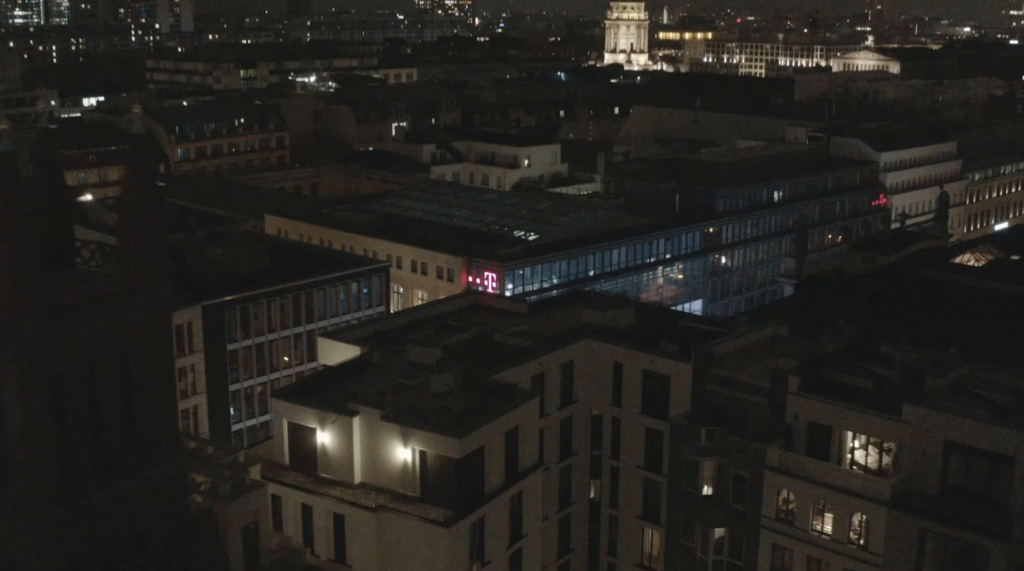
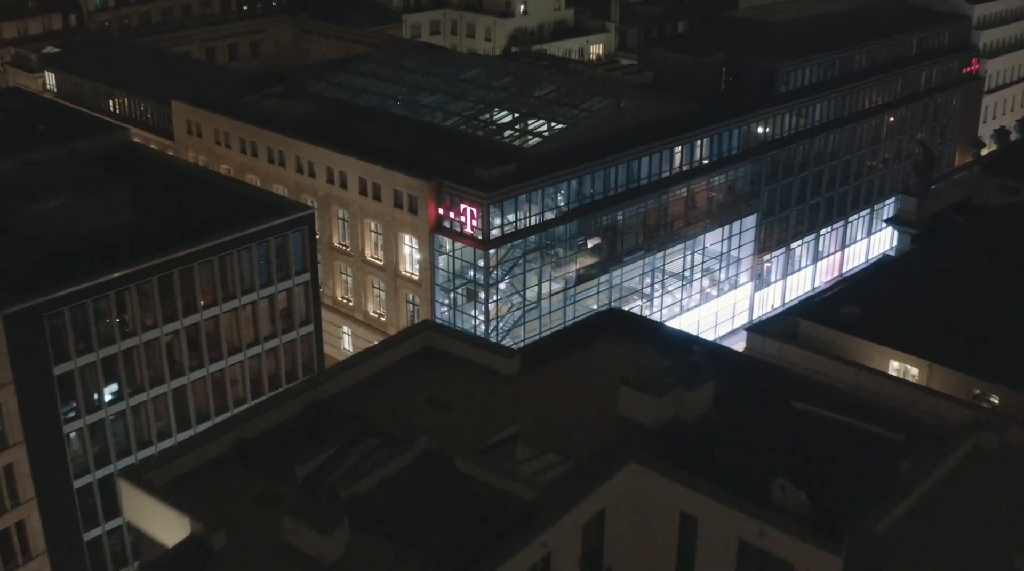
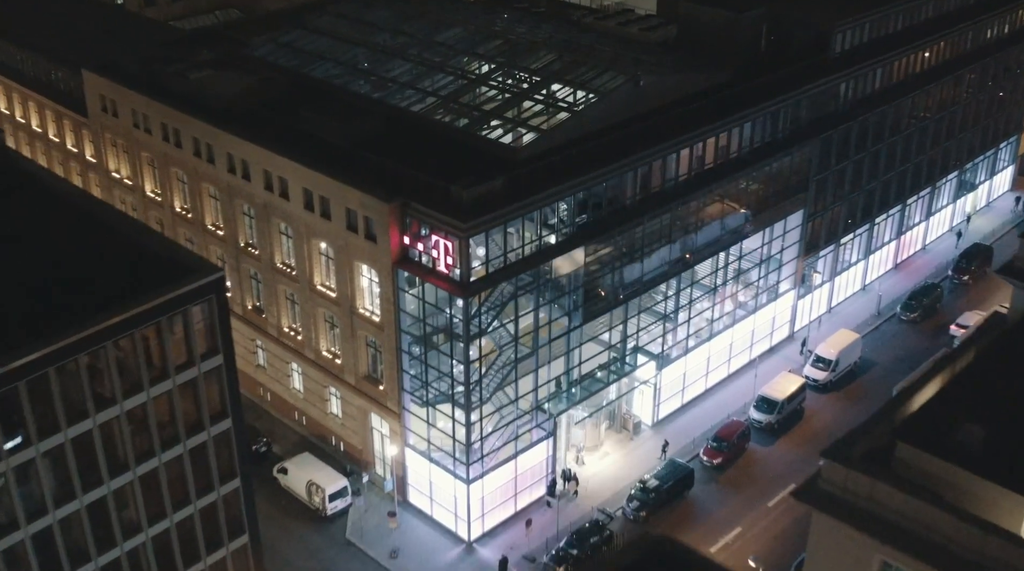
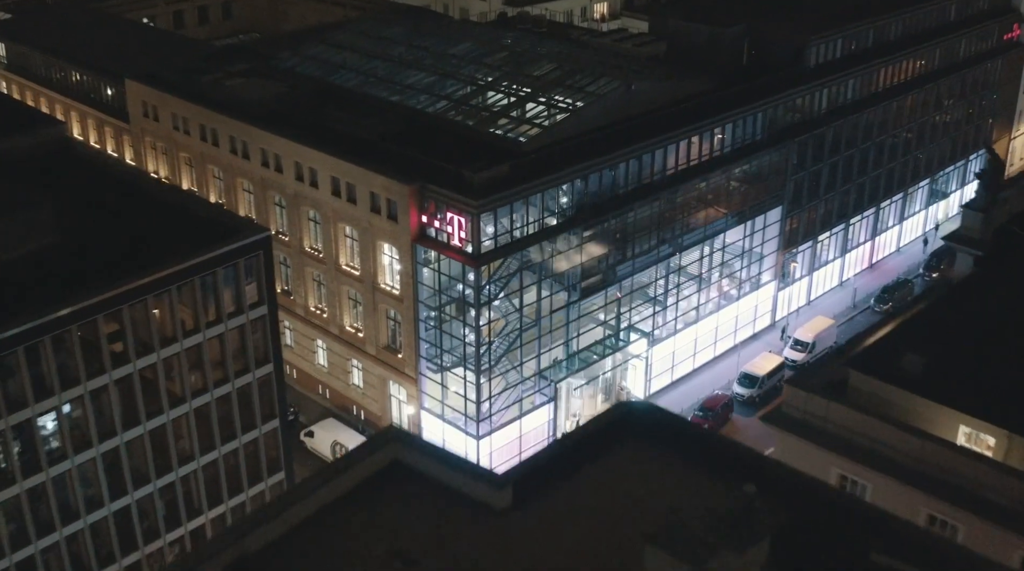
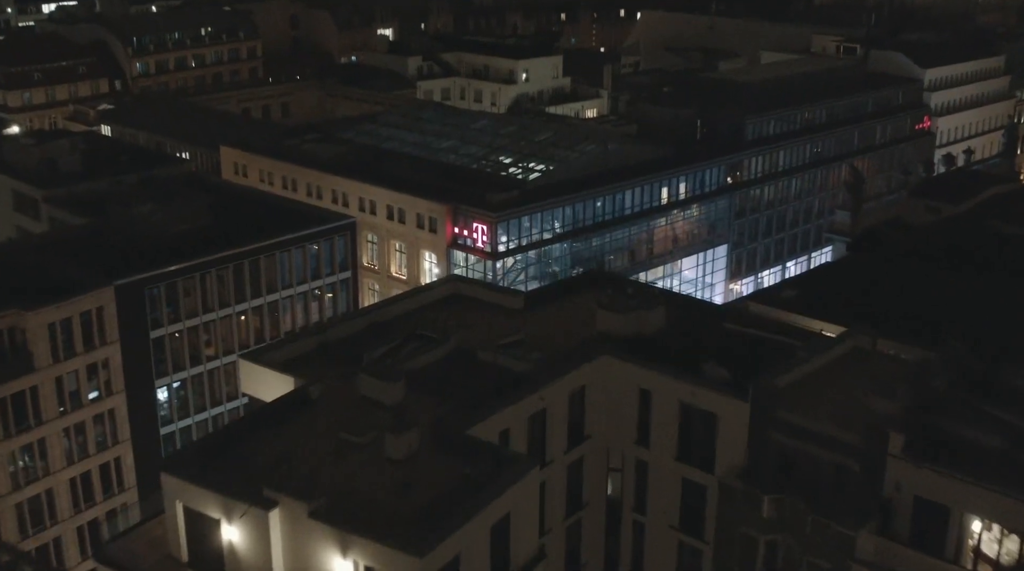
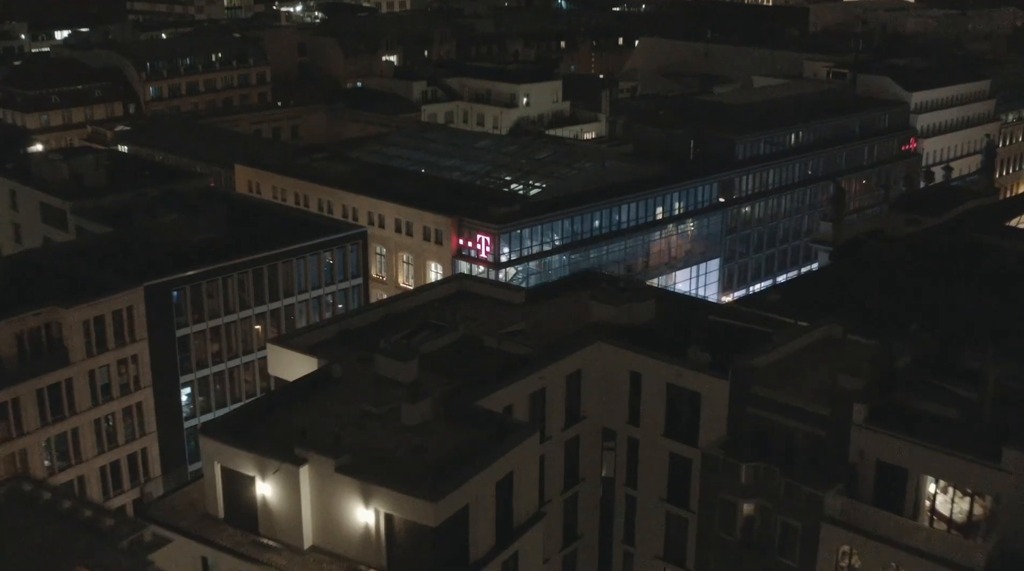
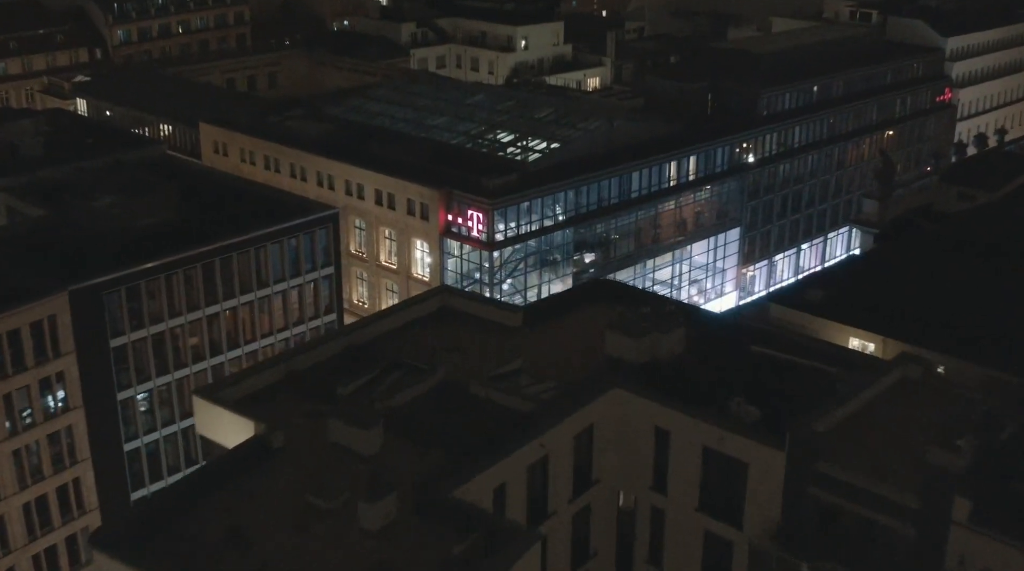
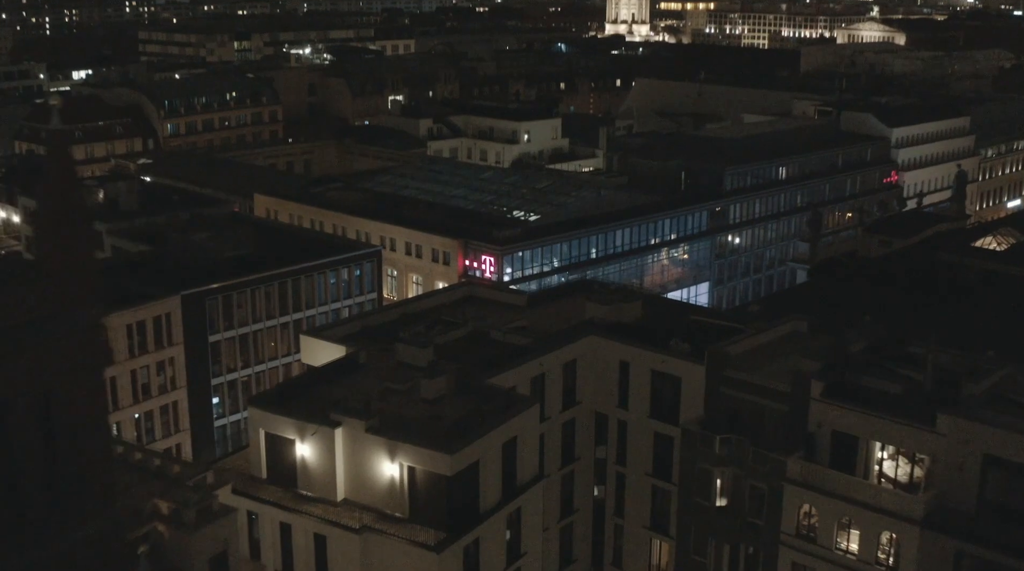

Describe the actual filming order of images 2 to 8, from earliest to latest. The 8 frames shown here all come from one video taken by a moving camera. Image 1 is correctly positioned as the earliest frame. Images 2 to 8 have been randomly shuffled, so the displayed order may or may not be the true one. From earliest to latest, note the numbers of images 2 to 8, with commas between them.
8, 6, 5, 7, 2, 4, 3
